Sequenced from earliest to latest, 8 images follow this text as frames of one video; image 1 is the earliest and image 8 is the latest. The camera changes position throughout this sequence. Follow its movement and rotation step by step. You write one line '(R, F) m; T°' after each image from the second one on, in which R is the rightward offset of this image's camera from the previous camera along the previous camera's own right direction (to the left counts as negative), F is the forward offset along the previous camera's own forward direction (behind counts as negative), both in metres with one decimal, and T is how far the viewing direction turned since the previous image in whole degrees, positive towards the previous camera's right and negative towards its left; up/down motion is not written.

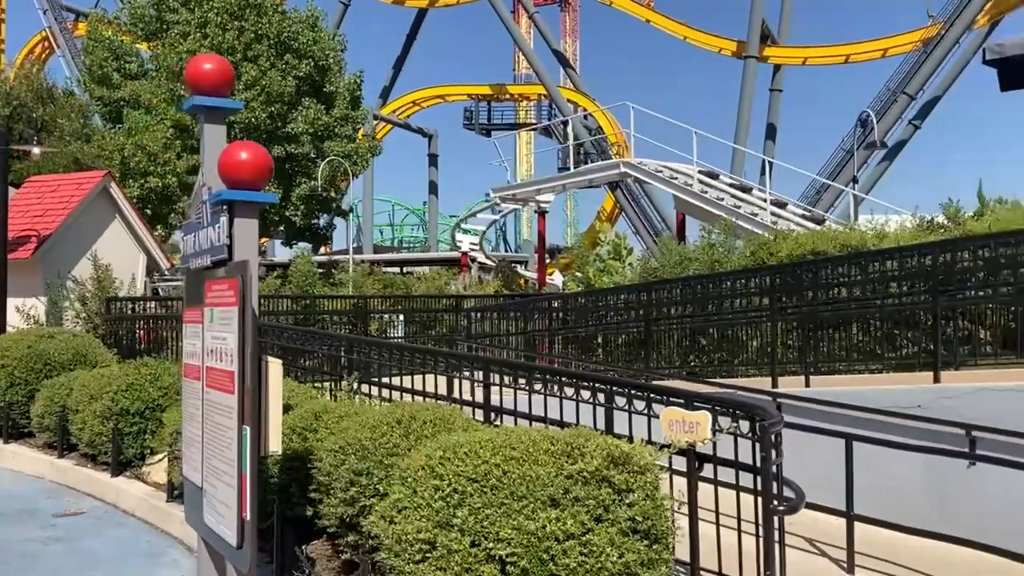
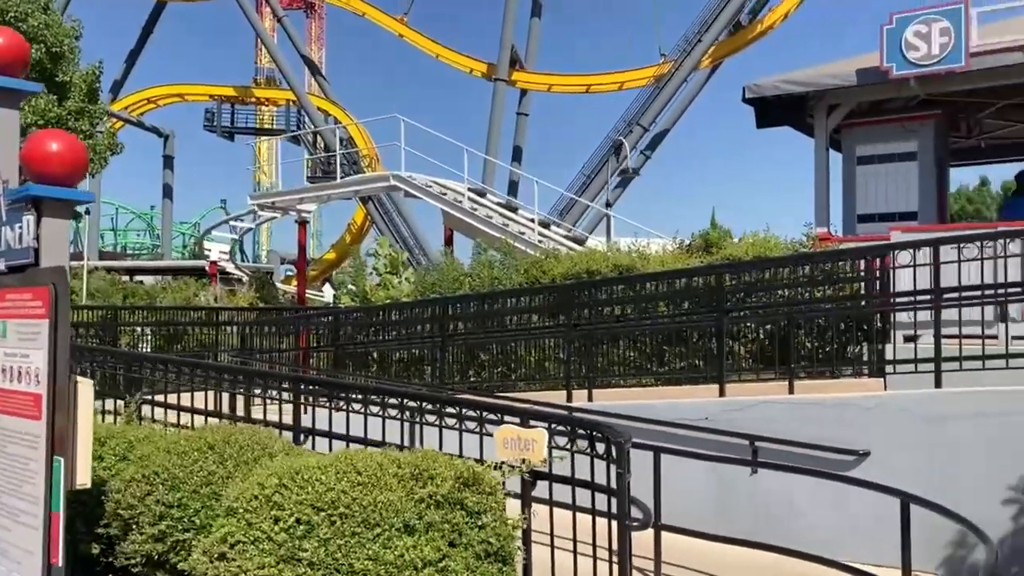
(-0.4, +0.2) m; +16°
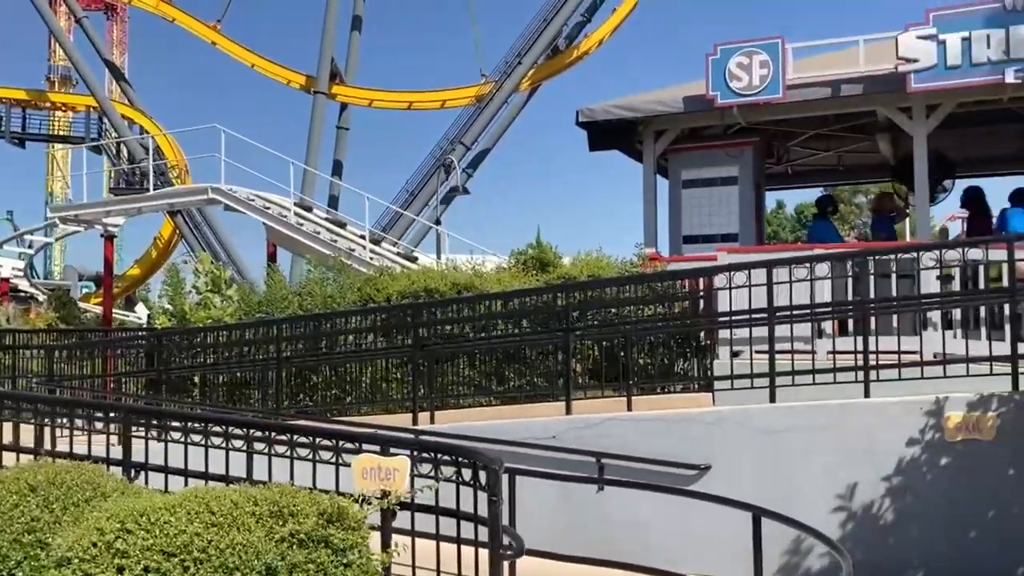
(-0.2, +0.1) m; +11°
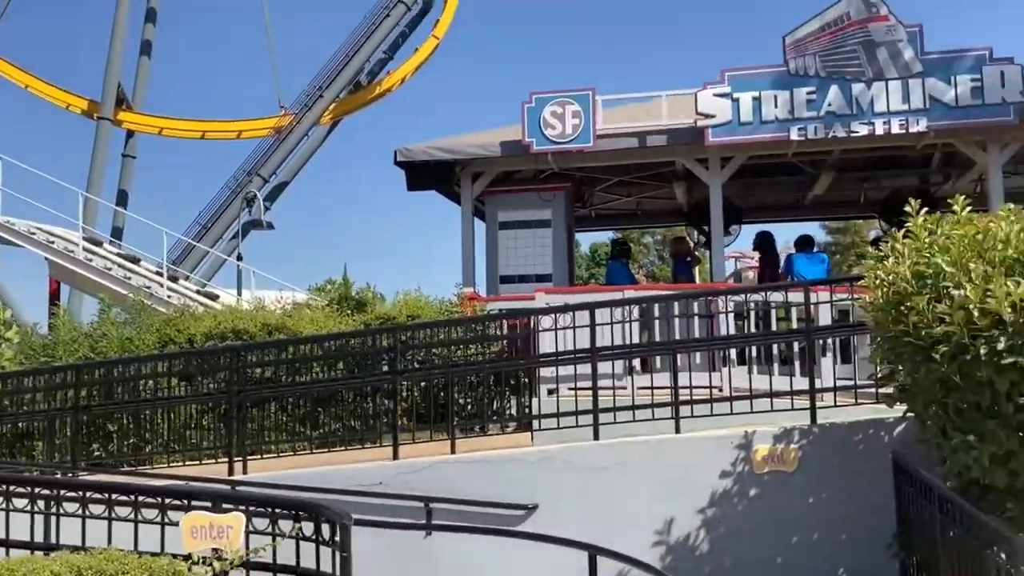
(-0.2, 0.0) m; +12°
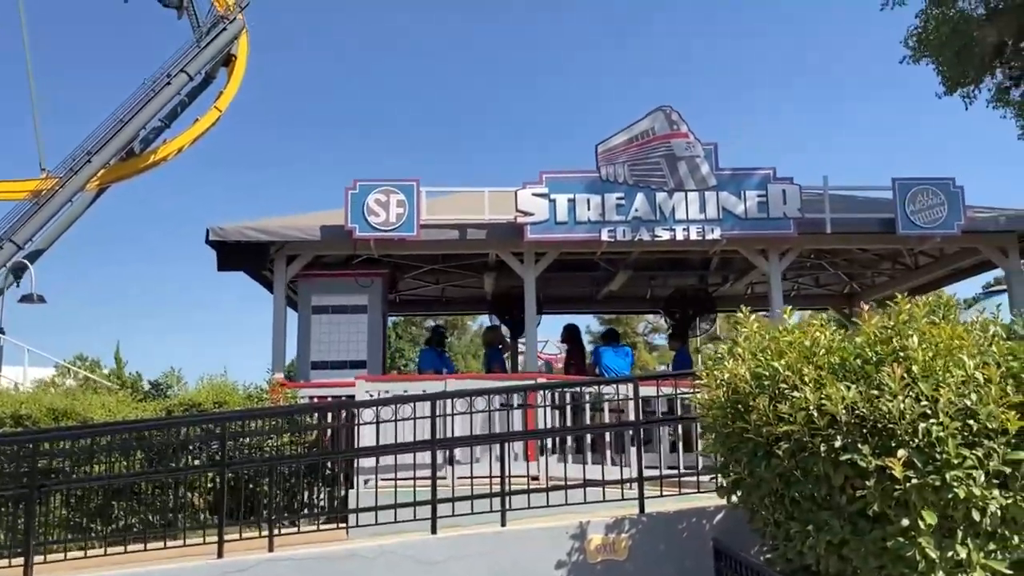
(-0.4, 0.0) m; +14°
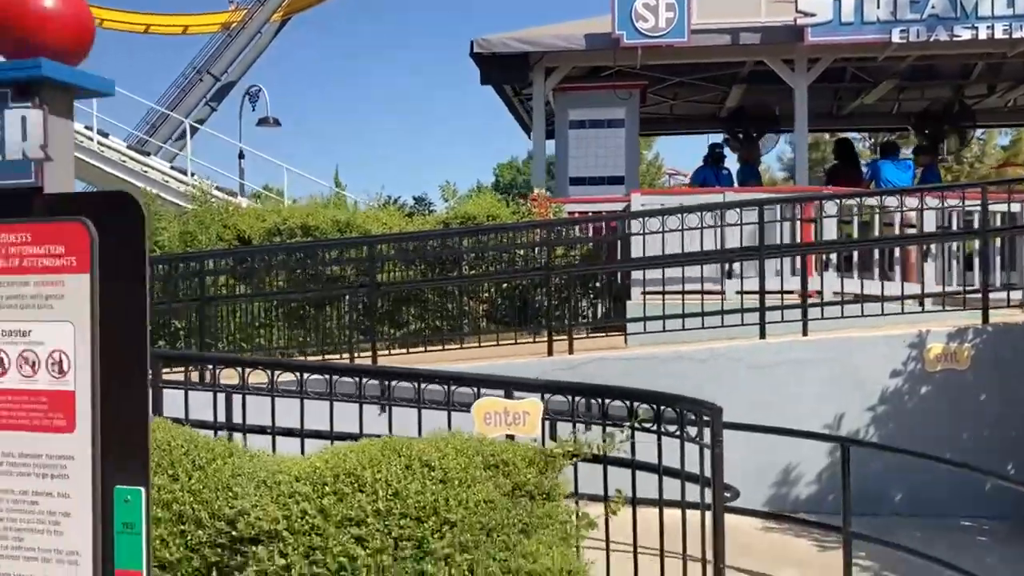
(-1.0, 0.0) m; -9°
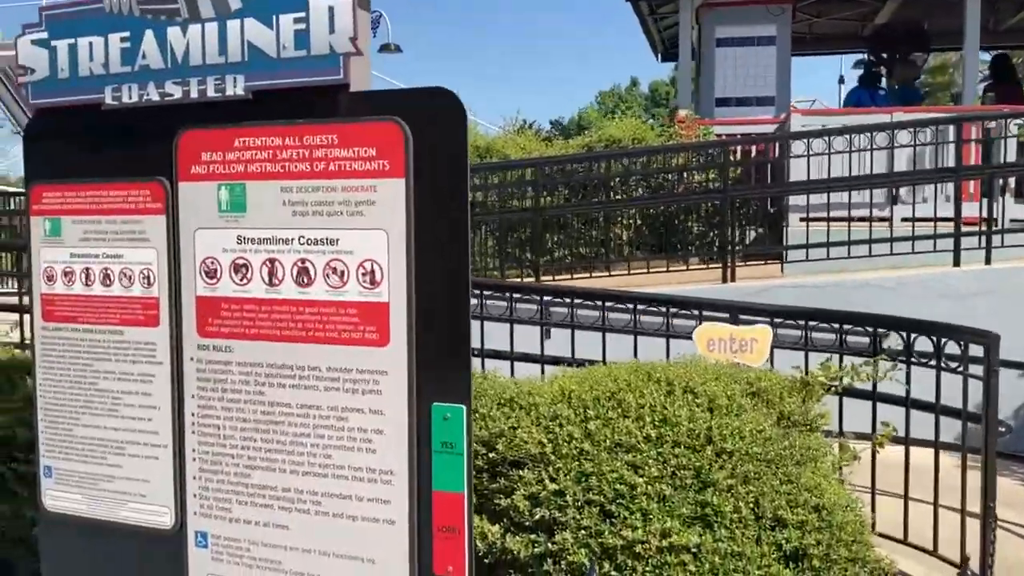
(-0.5, +0.1) m; -6°
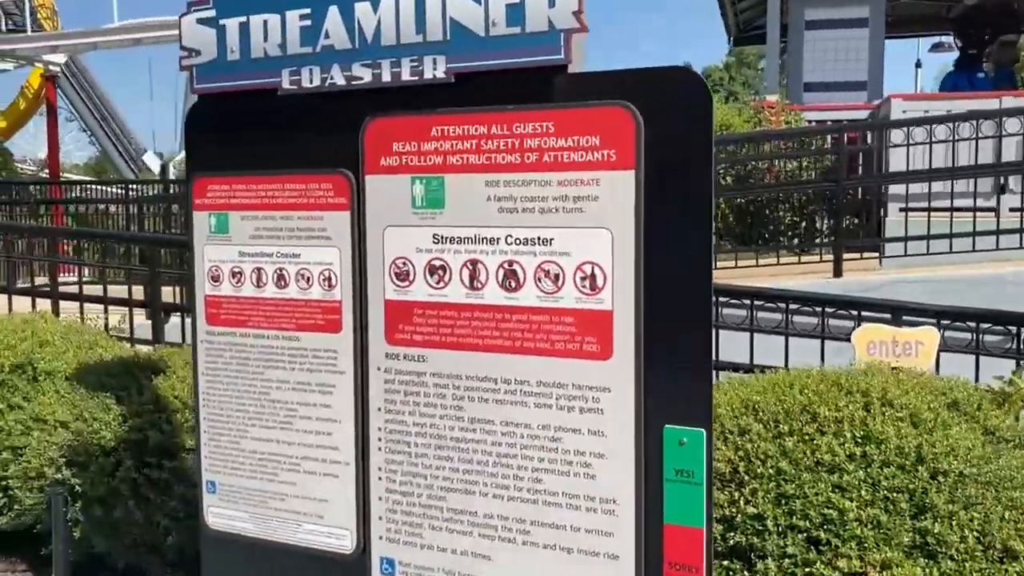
(-0.3, +0.2) m; -3°
